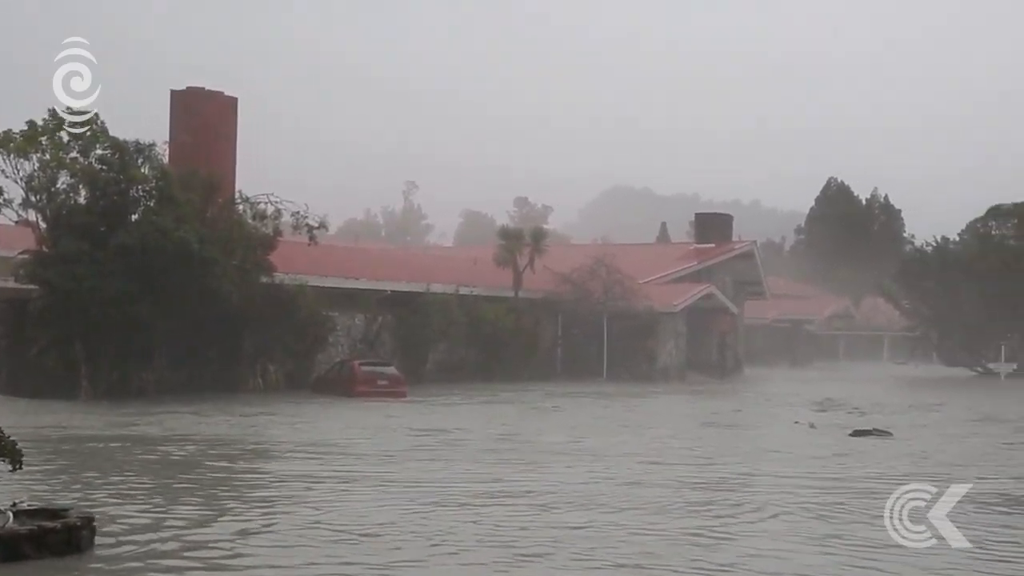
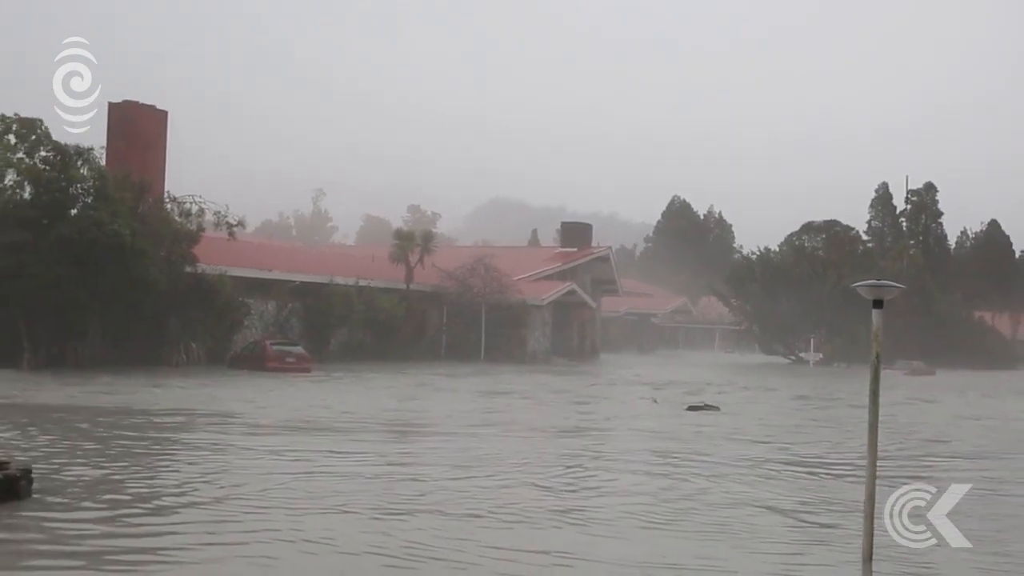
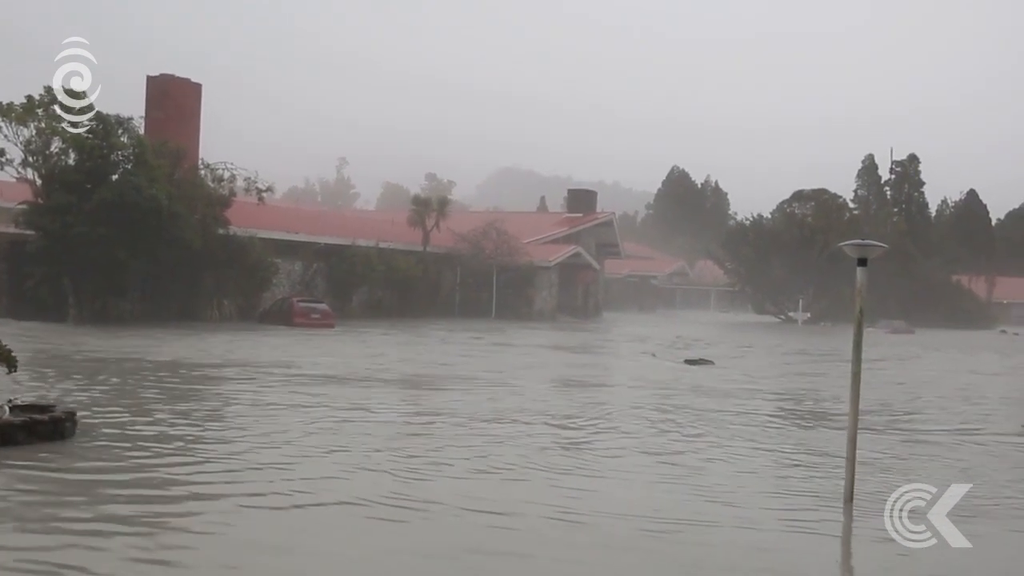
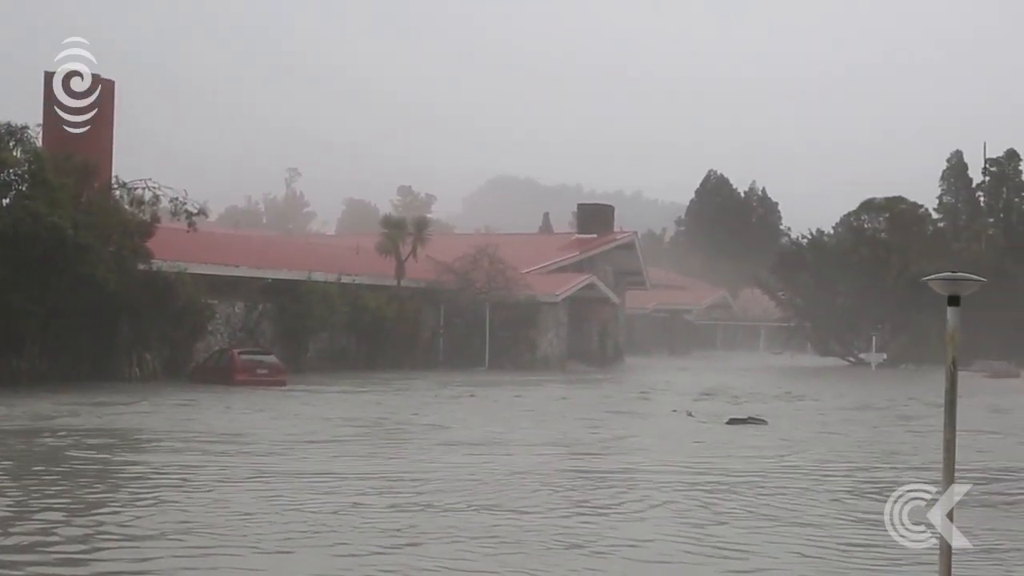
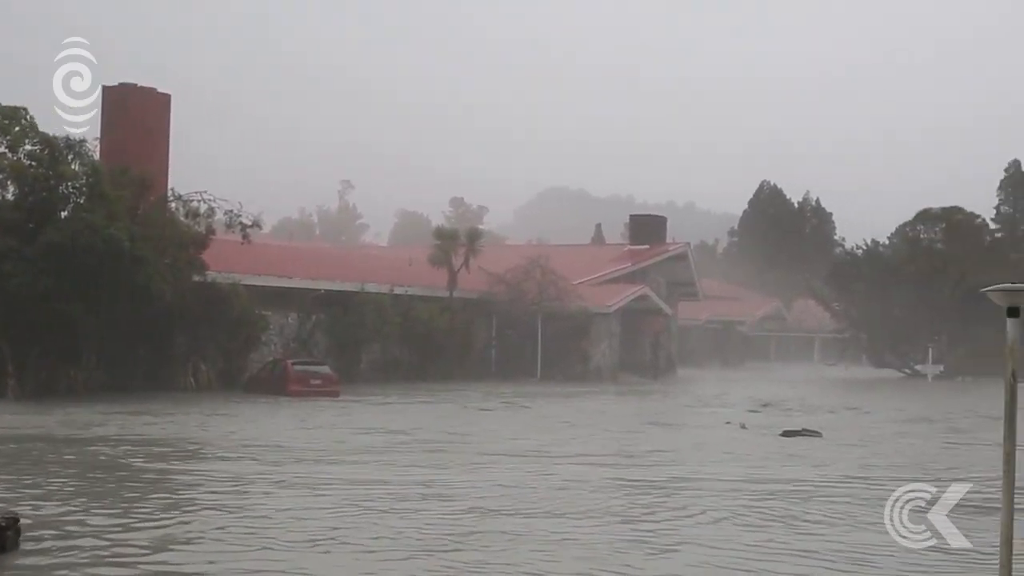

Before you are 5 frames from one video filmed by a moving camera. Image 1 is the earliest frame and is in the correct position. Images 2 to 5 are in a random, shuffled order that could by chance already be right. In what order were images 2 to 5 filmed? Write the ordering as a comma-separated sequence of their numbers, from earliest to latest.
5, 4, 2, 3
